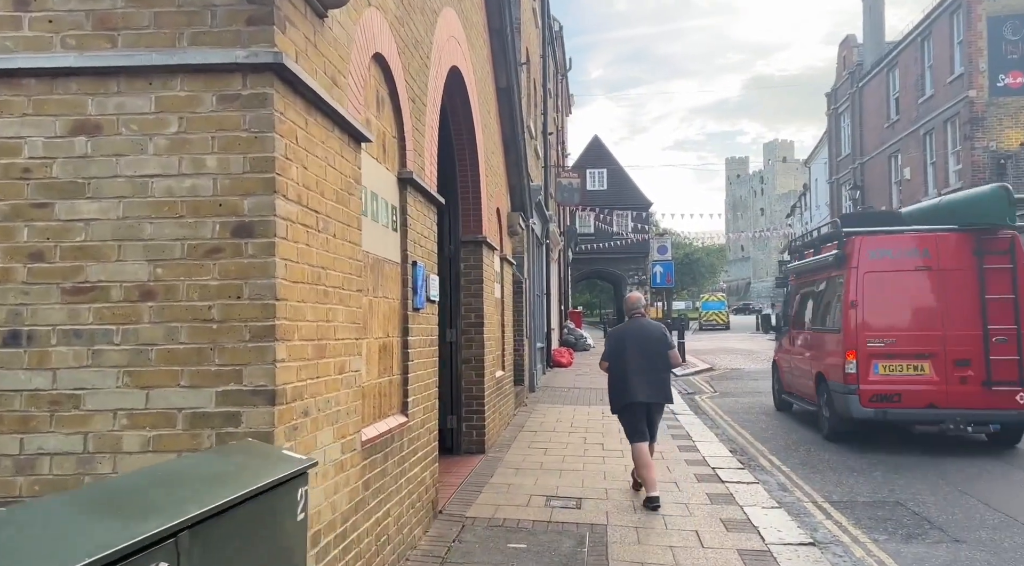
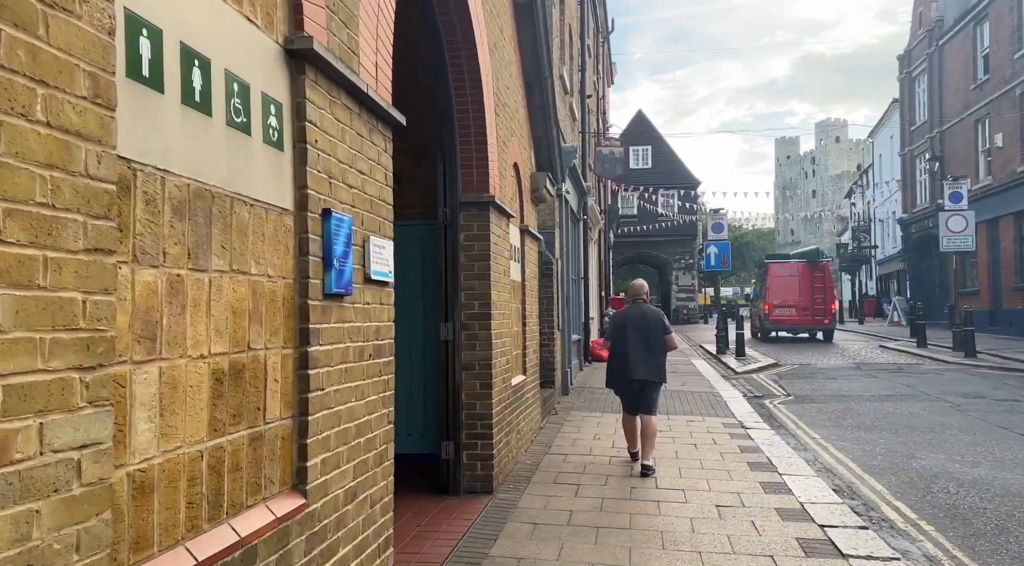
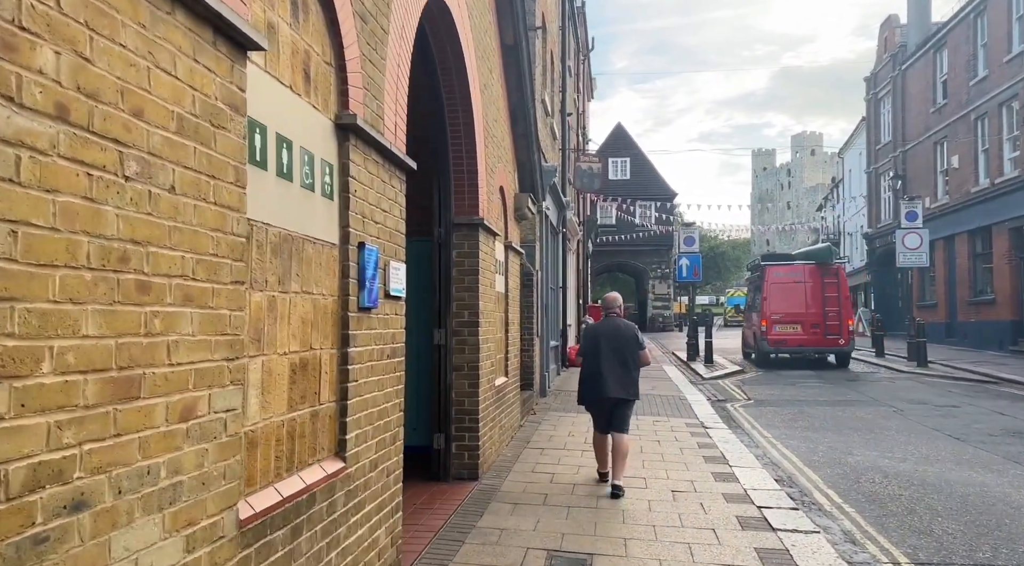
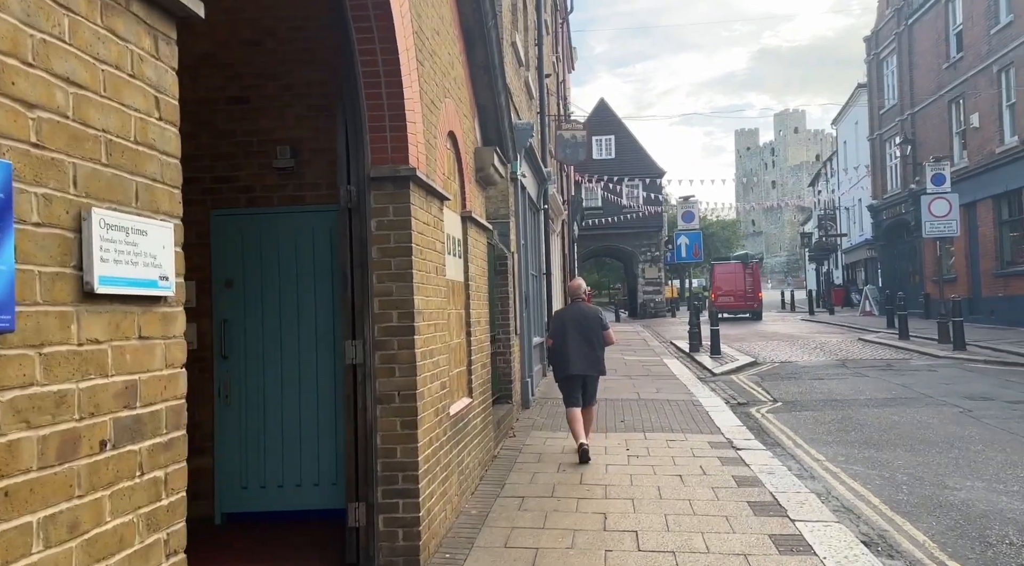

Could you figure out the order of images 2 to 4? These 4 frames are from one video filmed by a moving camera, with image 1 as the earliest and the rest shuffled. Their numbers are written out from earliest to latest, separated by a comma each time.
3, 2, 4
